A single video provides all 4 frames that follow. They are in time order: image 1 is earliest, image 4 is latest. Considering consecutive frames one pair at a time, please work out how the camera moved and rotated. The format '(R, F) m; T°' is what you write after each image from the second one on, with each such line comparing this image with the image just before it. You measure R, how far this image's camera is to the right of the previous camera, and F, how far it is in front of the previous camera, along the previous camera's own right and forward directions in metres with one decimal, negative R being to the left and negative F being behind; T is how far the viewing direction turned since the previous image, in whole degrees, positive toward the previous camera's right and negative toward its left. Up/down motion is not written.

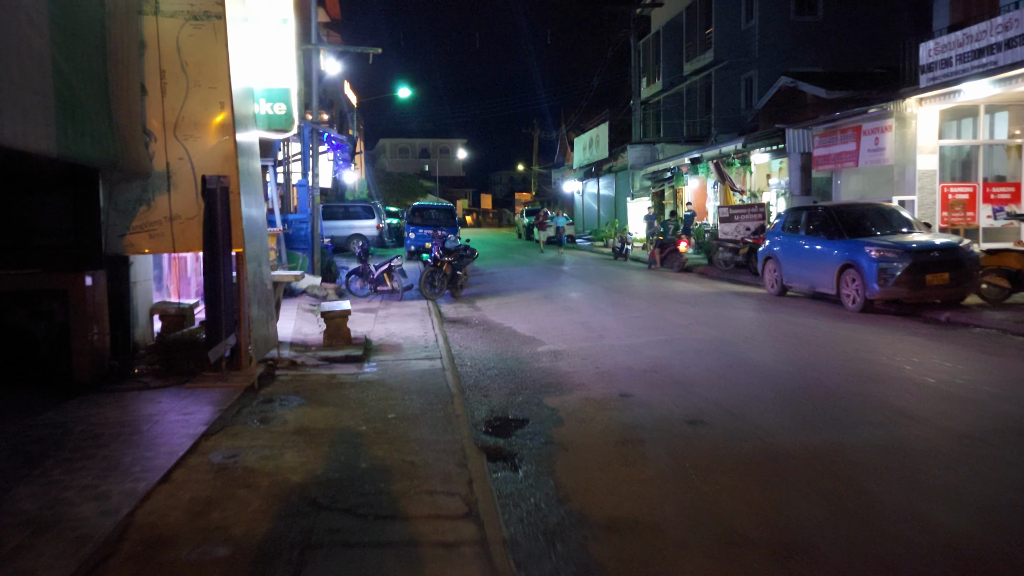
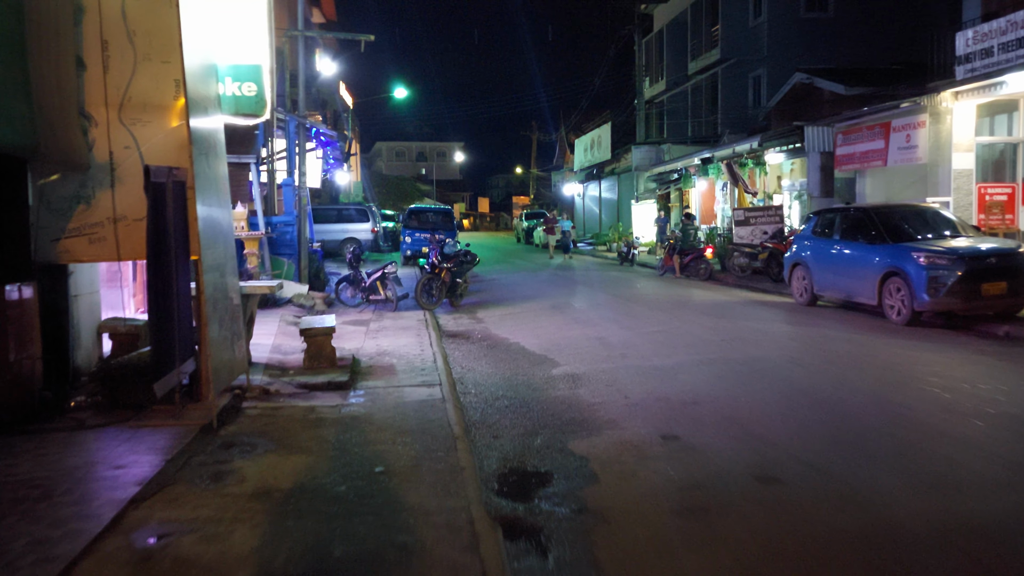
(-0.1, +1.4) m; 0°
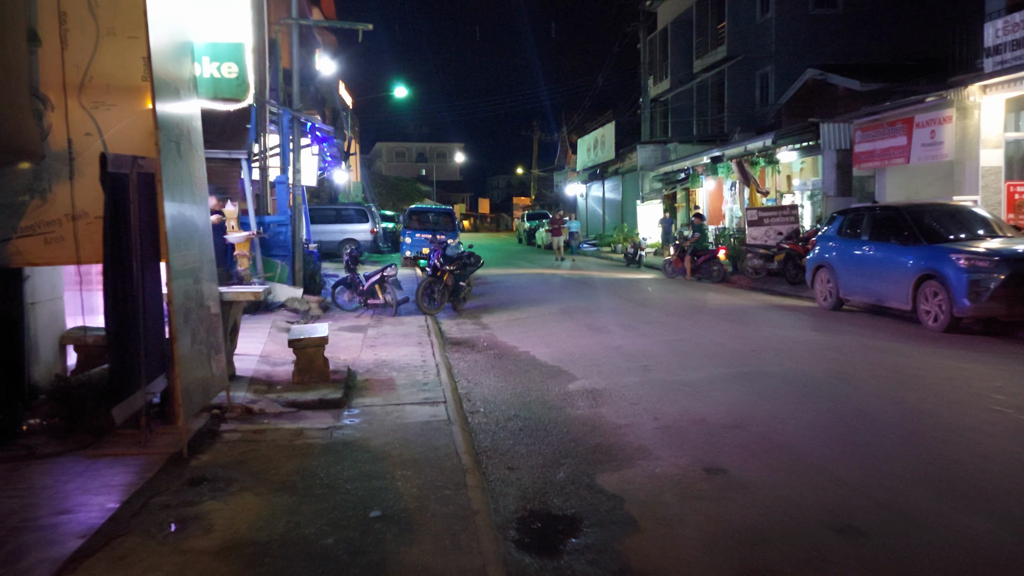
(-0.1, +0.8) m; 0°
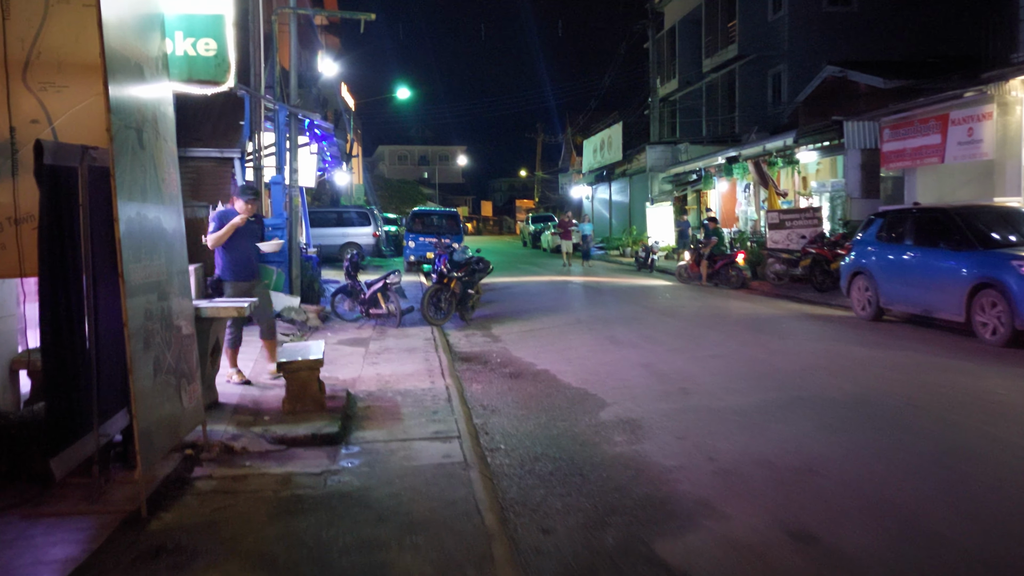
(-0.2, +1.0) m; 0°
